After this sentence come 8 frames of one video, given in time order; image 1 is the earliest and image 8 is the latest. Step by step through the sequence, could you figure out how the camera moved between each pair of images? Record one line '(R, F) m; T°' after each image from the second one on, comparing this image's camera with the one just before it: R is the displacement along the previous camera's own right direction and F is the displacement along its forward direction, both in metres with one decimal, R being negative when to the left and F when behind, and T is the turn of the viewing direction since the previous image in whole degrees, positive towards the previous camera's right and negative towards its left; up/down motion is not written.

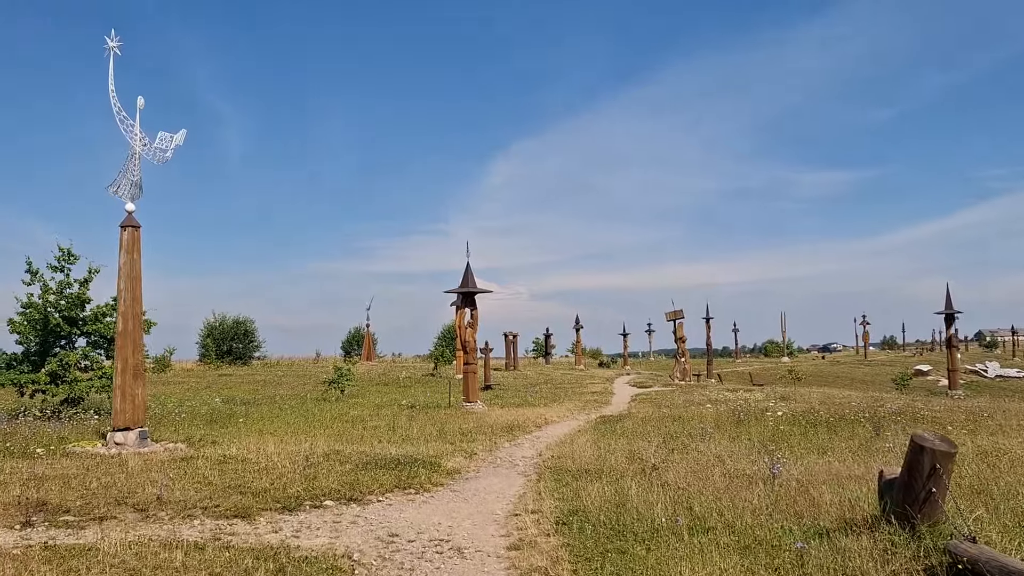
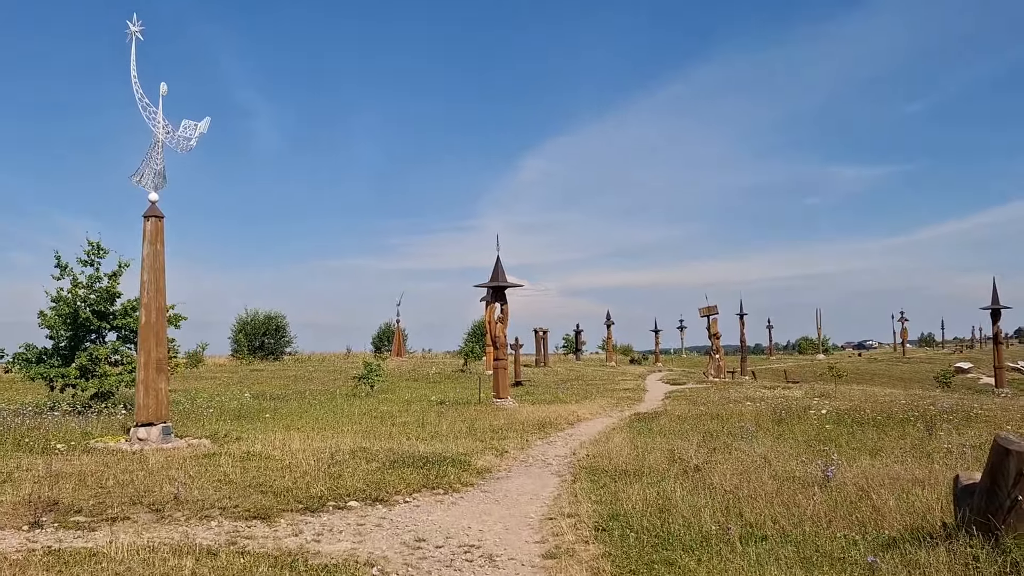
(-0.1, +0.5) m; -2°
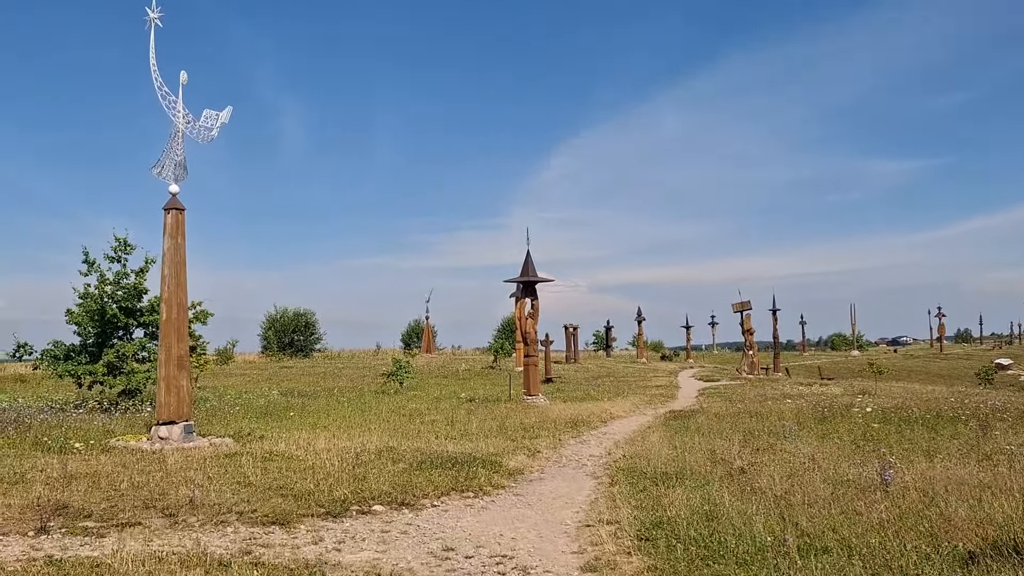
(0.0, +0.5) m; -2°
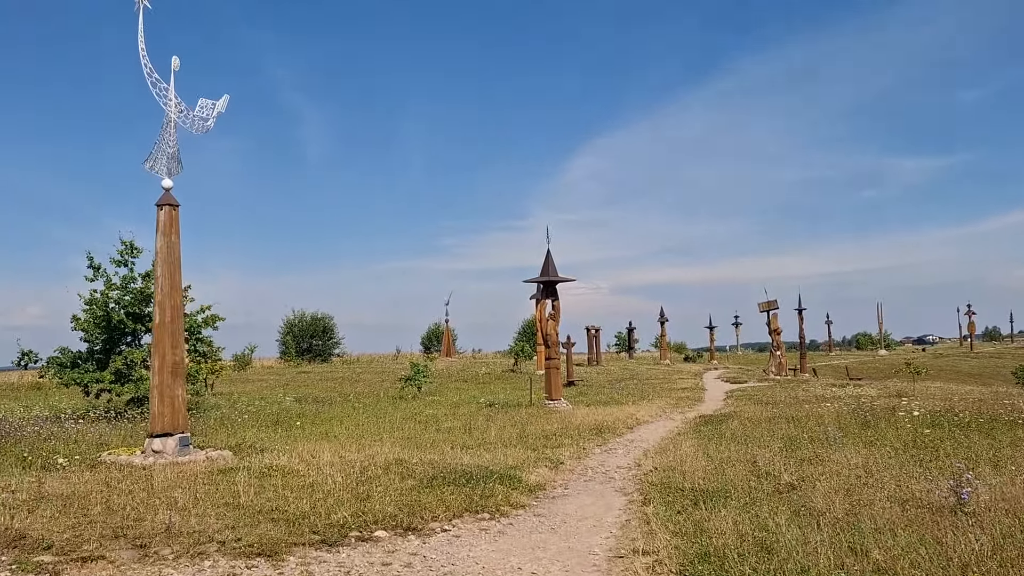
(0.0, +0.8) m; -2°
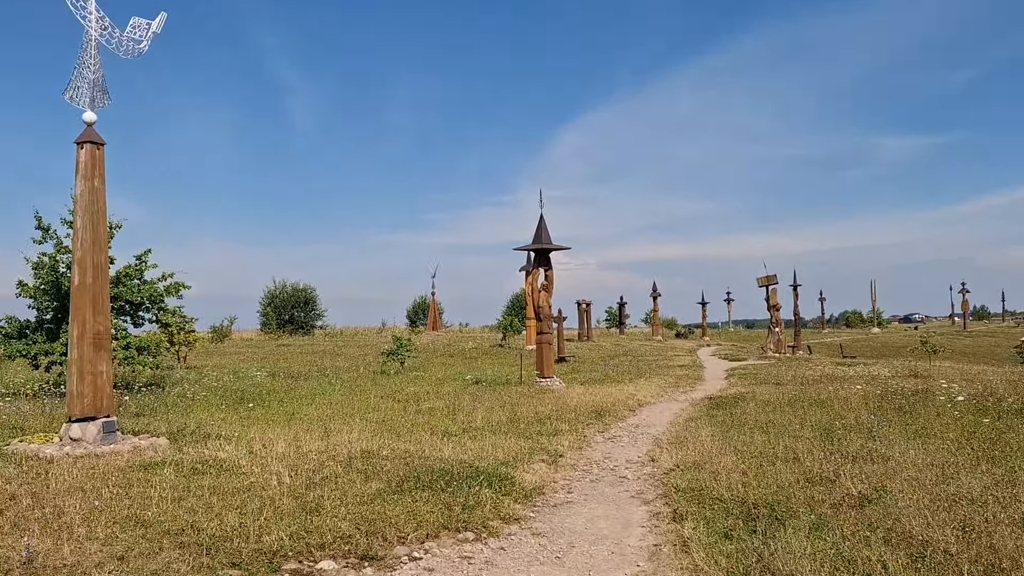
(0.0, +1.5) m; +1°
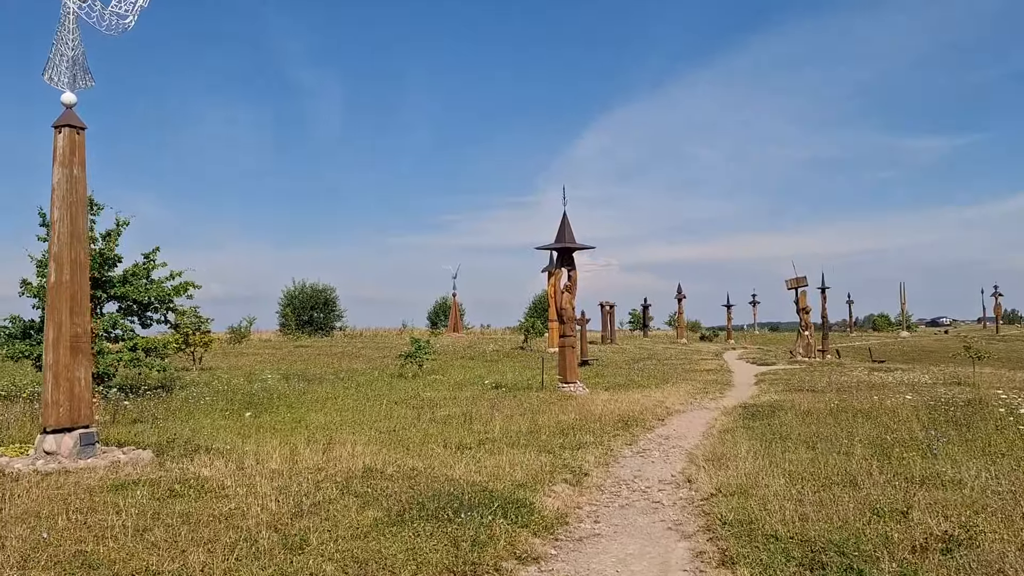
(0.0, +0.8) m; -2°
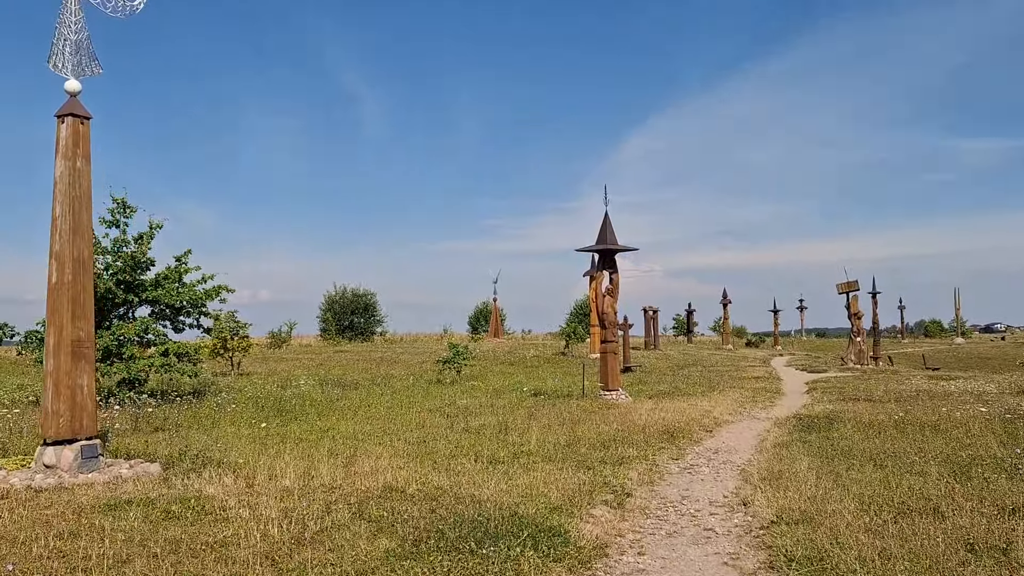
(+0.1, +0.7) m; -3°
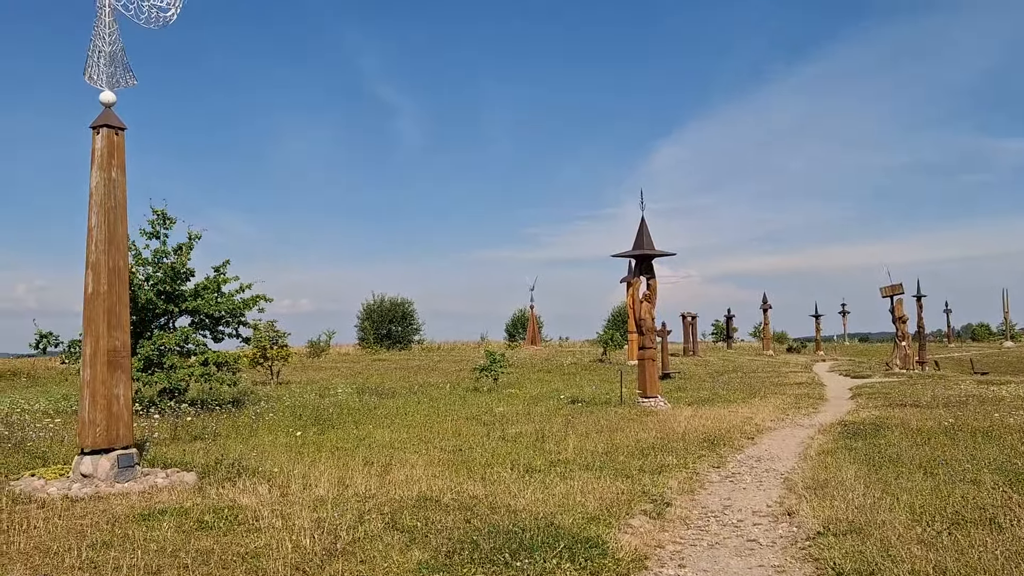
(0.0, +0.2) m; -3°
